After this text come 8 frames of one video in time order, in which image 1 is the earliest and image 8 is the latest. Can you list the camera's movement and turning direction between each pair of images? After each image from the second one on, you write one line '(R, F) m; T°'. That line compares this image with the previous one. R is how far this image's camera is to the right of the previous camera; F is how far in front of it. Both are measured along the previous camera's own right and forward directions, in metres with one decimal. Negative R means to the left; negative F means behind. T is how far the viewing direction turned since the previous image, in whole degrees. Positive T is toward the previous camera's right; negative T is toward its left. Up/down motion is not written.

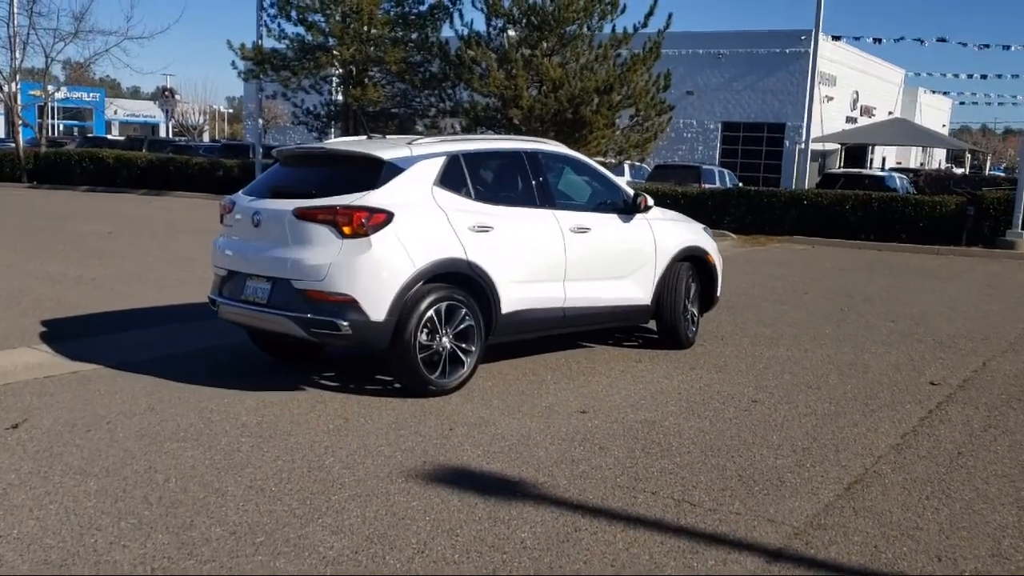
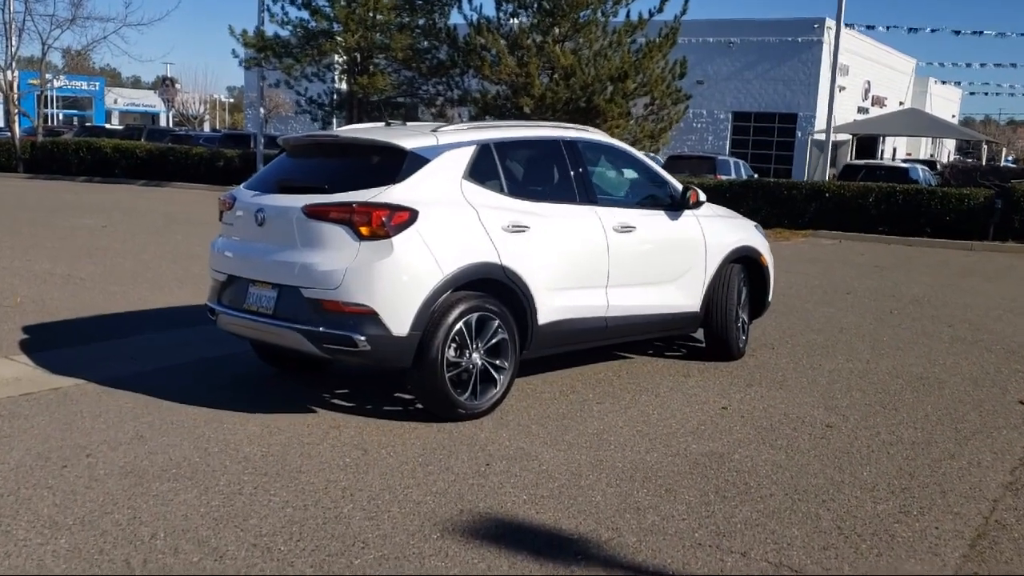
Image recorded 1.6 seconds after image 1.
(-0.3, +1.0) m; 0°
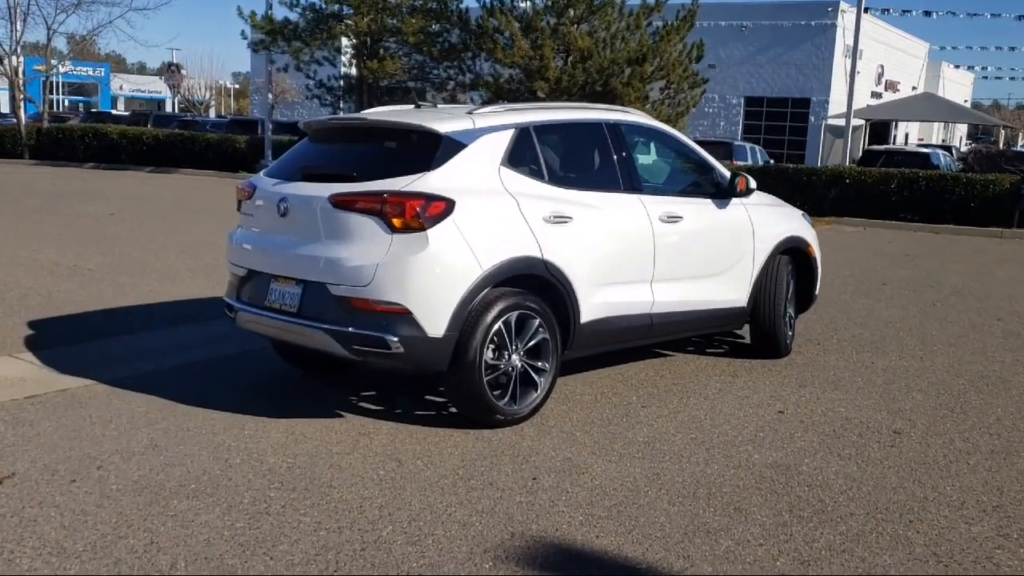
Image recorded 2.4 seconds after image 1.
(-0.2, +0.5) m; 0°
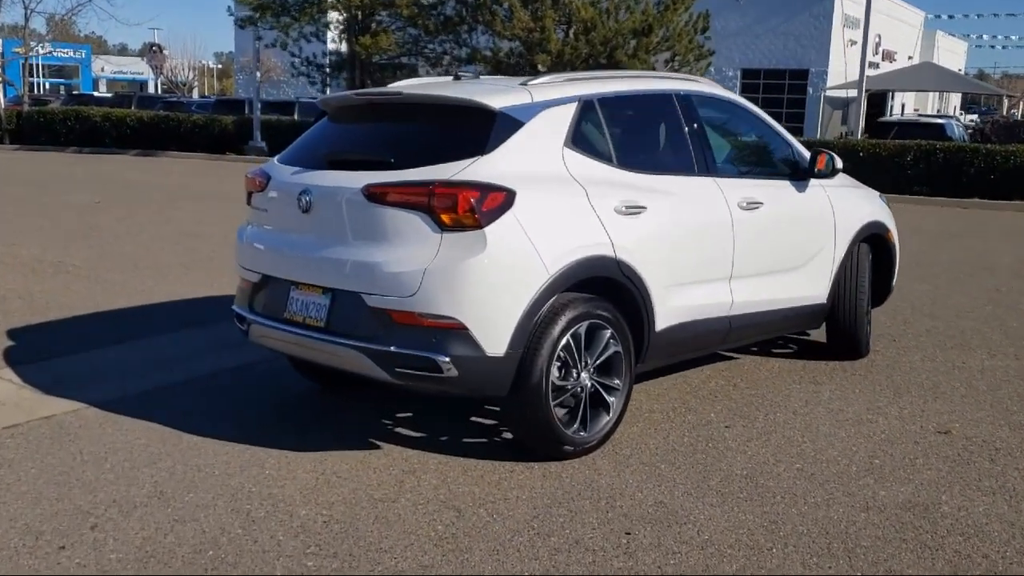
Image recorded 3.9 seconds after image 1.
(-0.4, +1.0) m; +1°
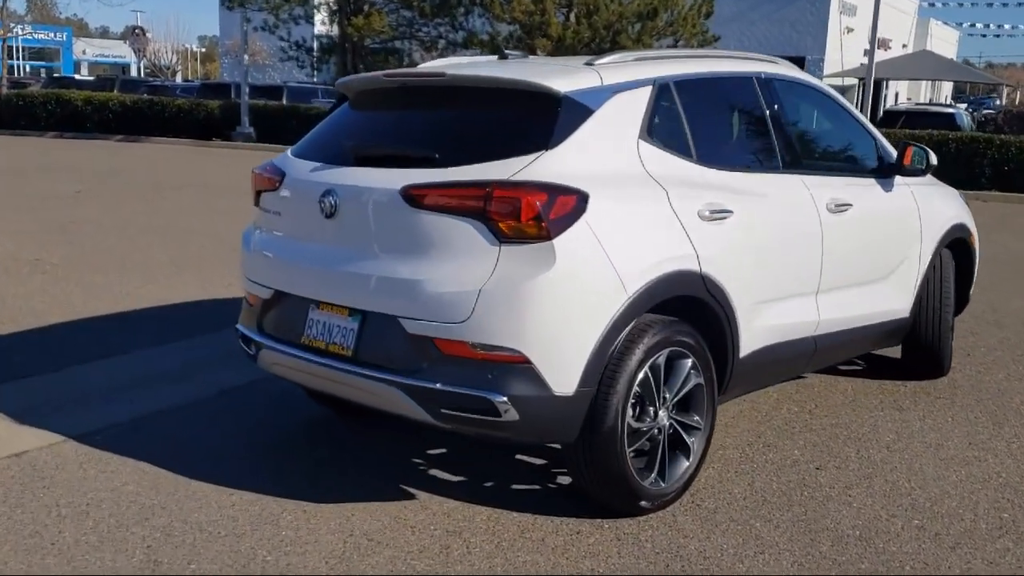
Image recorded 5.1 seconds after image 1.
(-0.3, +0.9) m; +1°
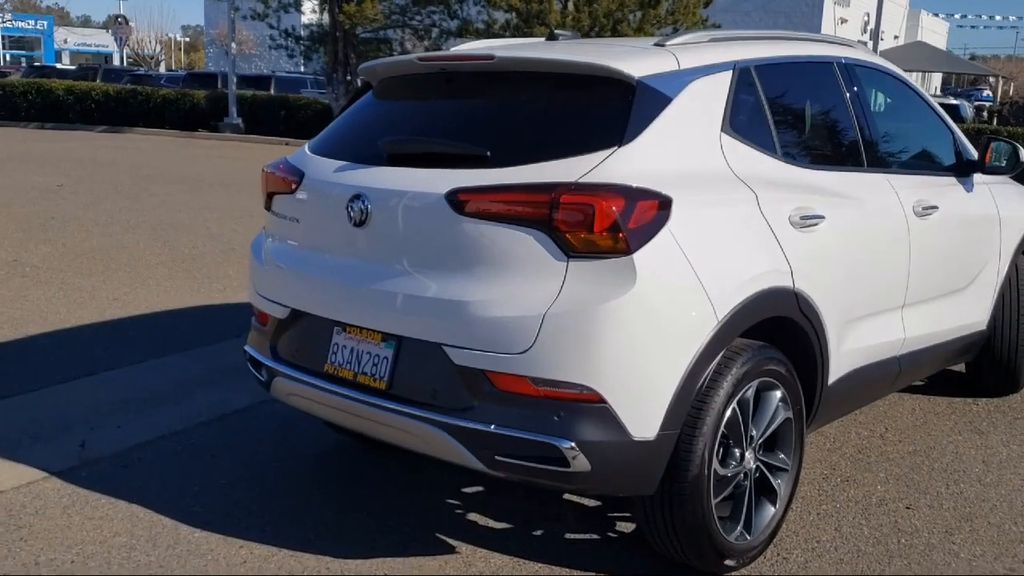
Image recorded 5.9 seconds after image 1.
(-0.3, +0.6) m; +1°
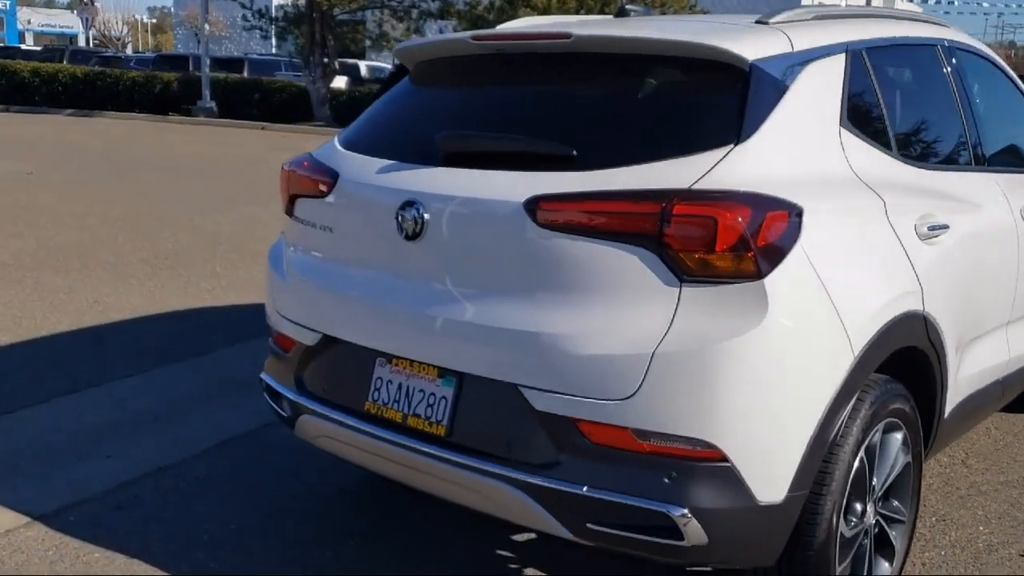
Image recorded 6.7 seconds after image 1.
(-0.3, +0.6) m; +2°
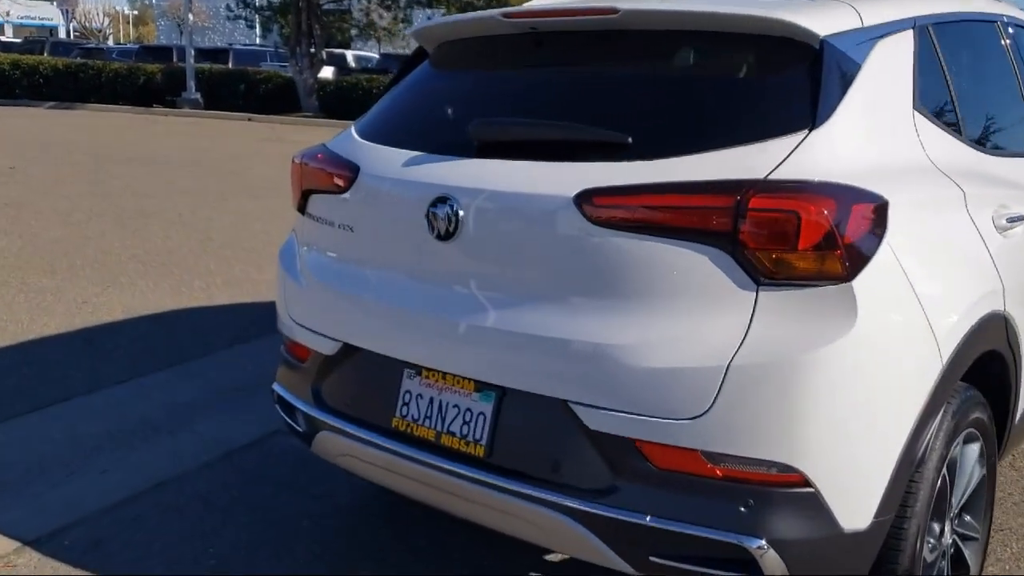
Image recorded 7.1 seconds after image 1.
(-0.2, +0.3) m; +1°
